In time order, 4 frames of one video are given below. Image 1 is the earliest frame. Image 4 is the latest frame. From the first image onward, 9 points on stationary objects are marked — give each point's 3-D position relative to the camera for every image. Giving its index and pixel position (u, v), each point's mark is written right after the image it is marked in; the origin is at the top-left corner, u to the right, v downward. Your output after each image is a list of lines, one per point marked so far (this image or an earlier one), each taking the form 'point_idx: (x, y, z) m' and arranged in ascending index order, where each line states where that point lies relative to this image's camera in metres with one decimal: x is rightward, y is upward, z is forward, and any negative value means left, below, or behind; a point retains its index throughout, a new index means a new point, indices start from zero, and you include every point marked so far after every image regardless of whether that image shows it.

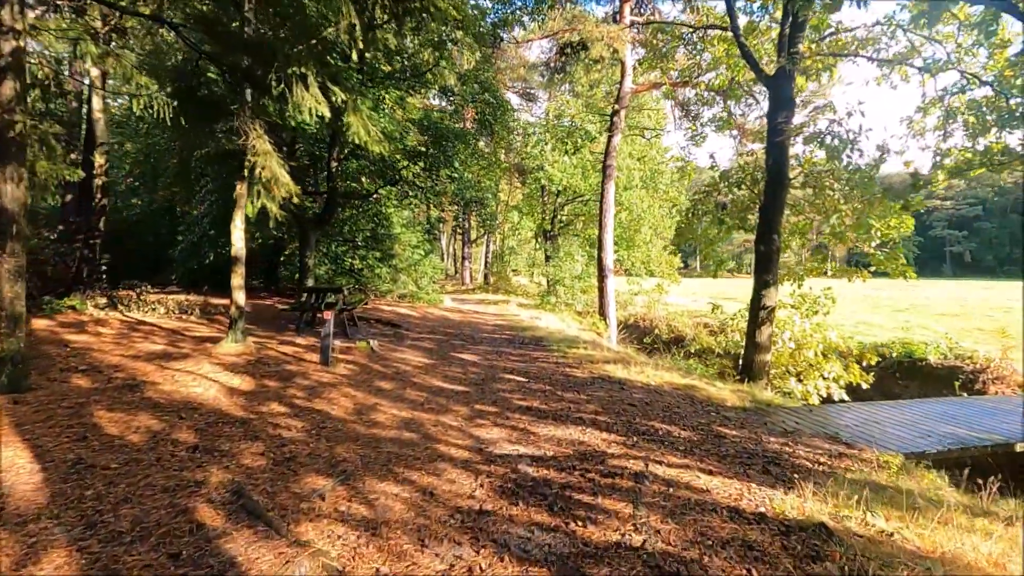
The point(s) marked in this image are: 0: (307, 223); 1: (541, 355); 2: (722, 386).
0: (-4.8, +1.5, +12.5) m
1: (+0.5, -1.1, +8.6) m
2: (+2.9, -1.3, +7.3) m
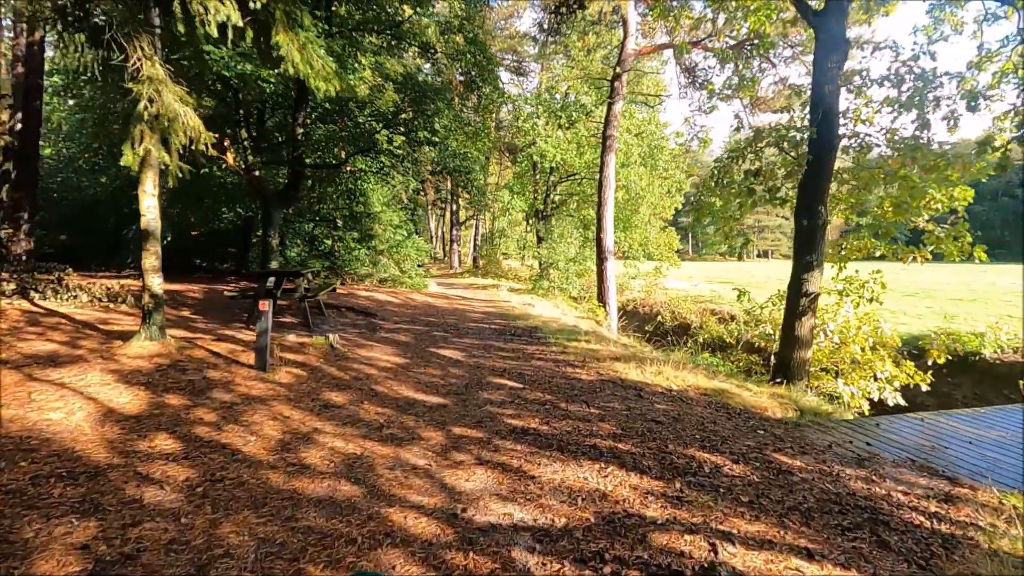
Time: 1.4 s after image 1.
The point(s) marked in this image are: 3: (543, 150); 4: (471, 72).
0: (-5.0, +1.8, +11.0) m
1: (+0.3, -0.8, +7.3) m
2: (+2.8, -1.2, +6.1) m
3: (+1.1, +5.0, +19.5) m
4: (-0.9, +4.7, +11.8) m
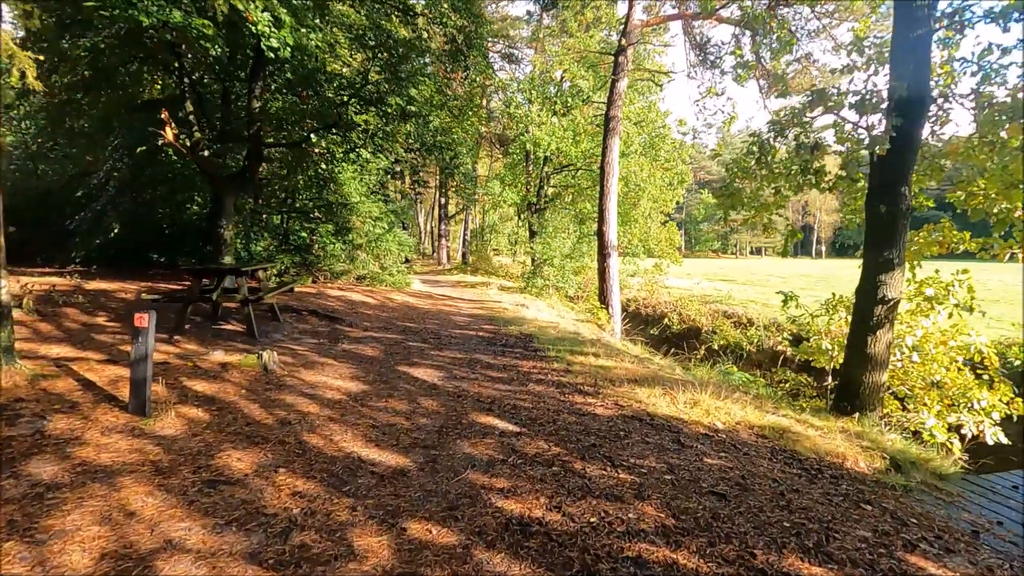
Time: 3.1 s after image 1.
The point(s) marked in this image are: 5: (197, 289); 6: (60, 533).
0: (-5.1, +1.8, +9.5) m
1: (+0.2, -0.9, +5.8) m
2: (+2.7, -1.2, +4.7) m
3: (+0.9, +5.0, +18.0) m
4: (-1.1, +4.7, +10.2) m
5: (-3.9, 0.0, +6.7) m
6: (-1.8, -0.9, +2.1) m
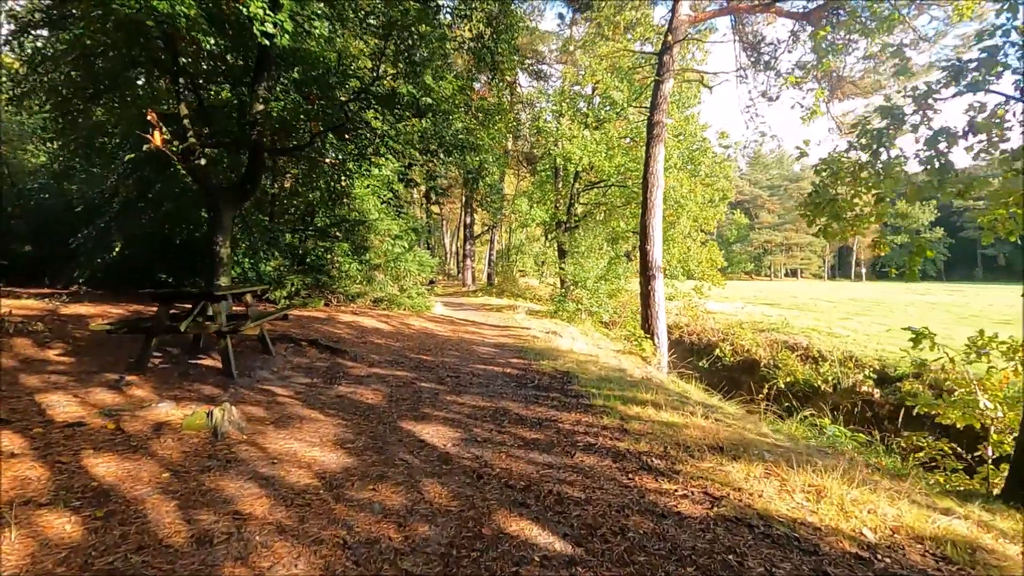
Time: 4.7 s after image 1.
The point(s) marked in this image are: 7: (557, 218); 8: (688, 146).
0: (-4.6, +1.5, +8.4) m
1: (+0.6, -1.1, +4.5) m
2: (+2.9, -1.4, +3.2) m
3: (+1.8, +4.3, +16.8) m
4: (-0.5, +4.3, +9.1) m
5: (-3.6, -0.3, +5.6) m
6: (-1.6, -1.1, +0.8) m
7: (+1.6, +2.5, +18.7) m
8: (+5.7, +4.6, +17.1) m
